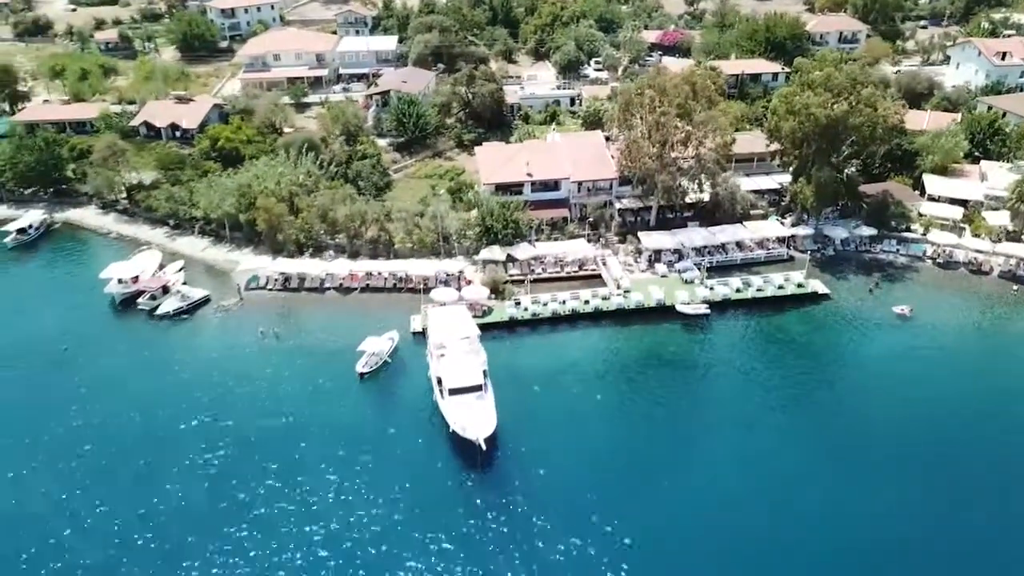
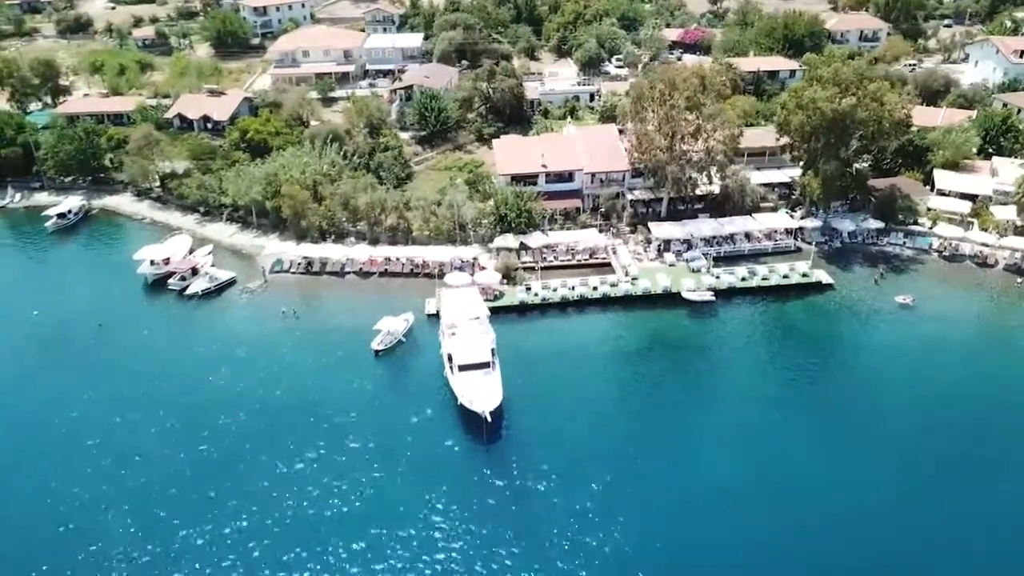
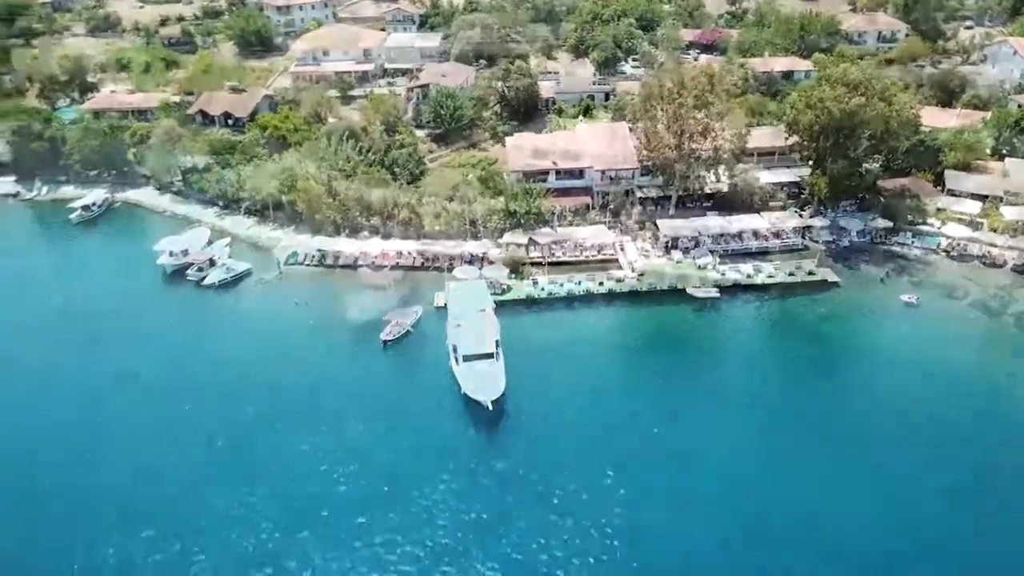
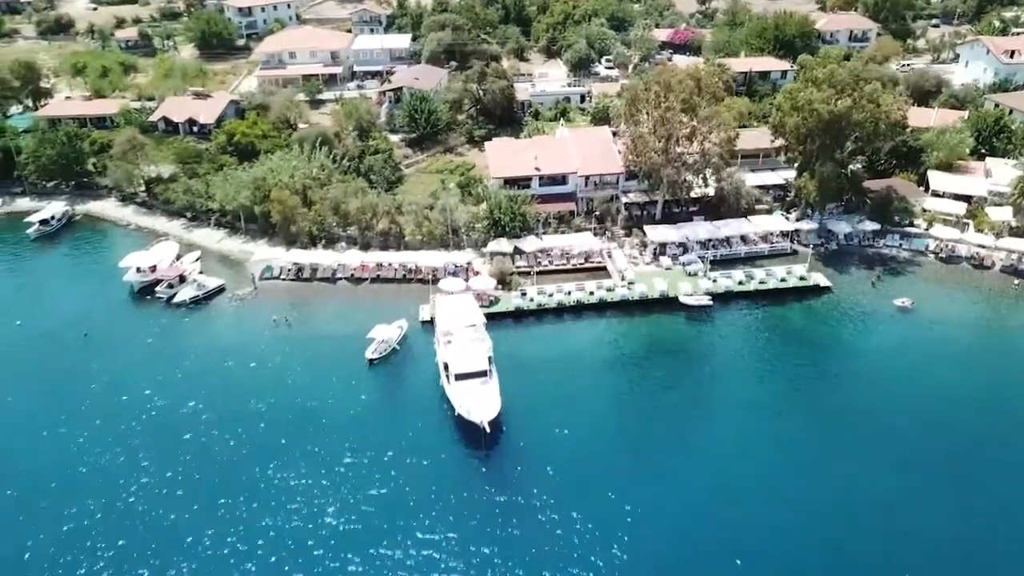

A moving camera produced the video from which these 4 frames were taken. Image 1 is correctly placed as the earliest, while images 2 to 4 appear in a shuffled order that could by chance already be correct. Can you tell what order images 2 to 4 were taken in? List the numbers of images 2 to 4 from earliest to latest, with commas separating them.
4, 2, 3
